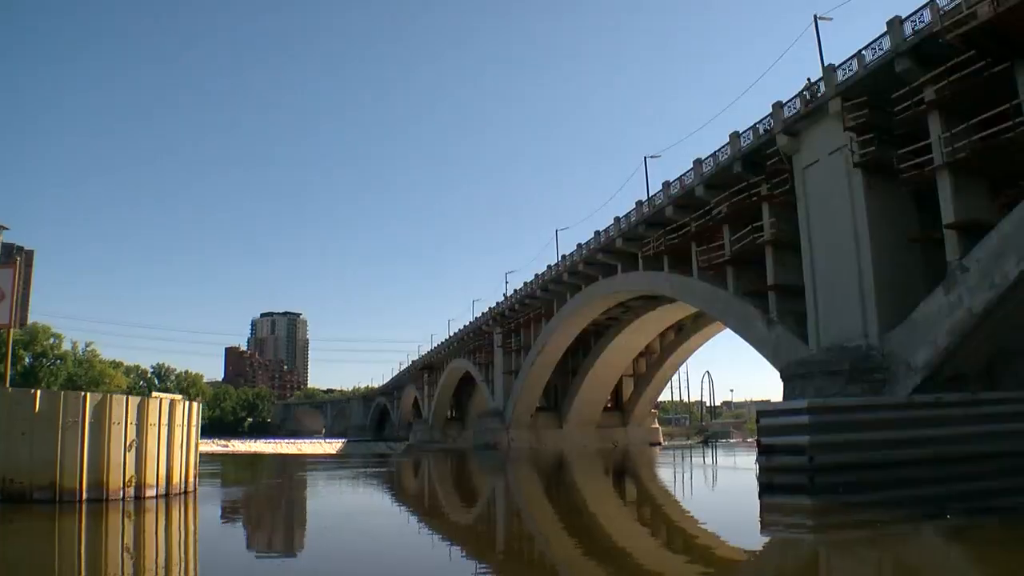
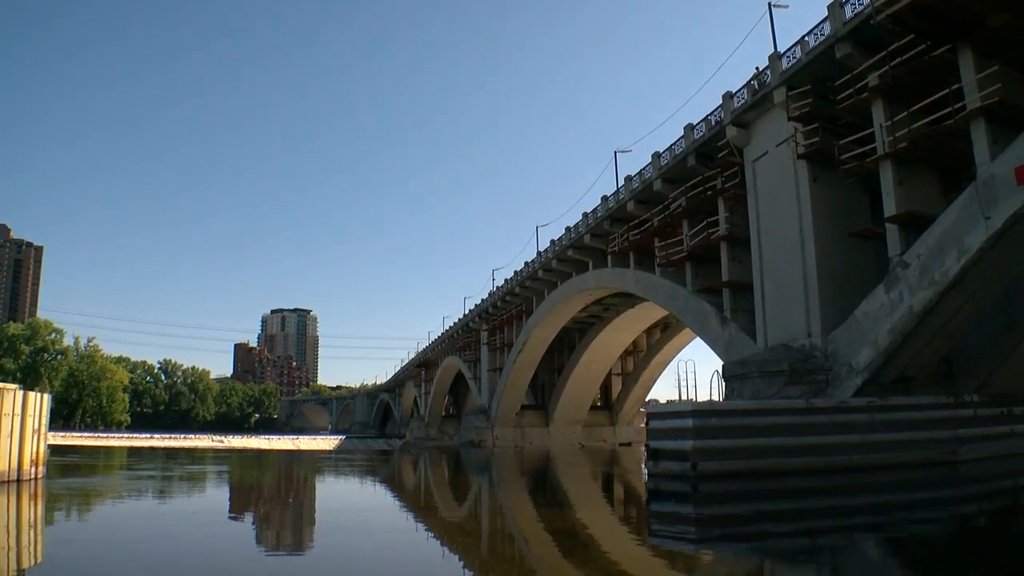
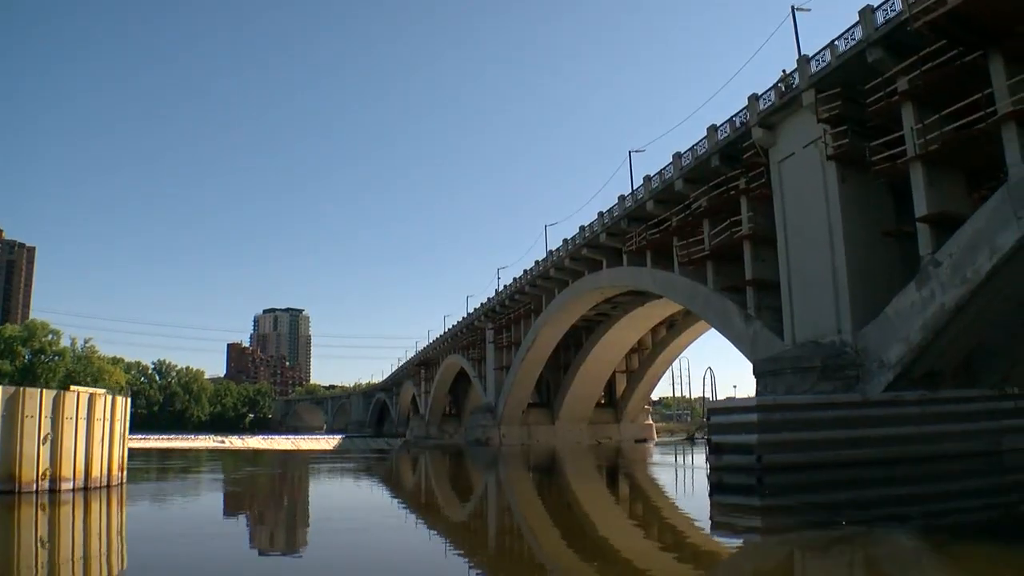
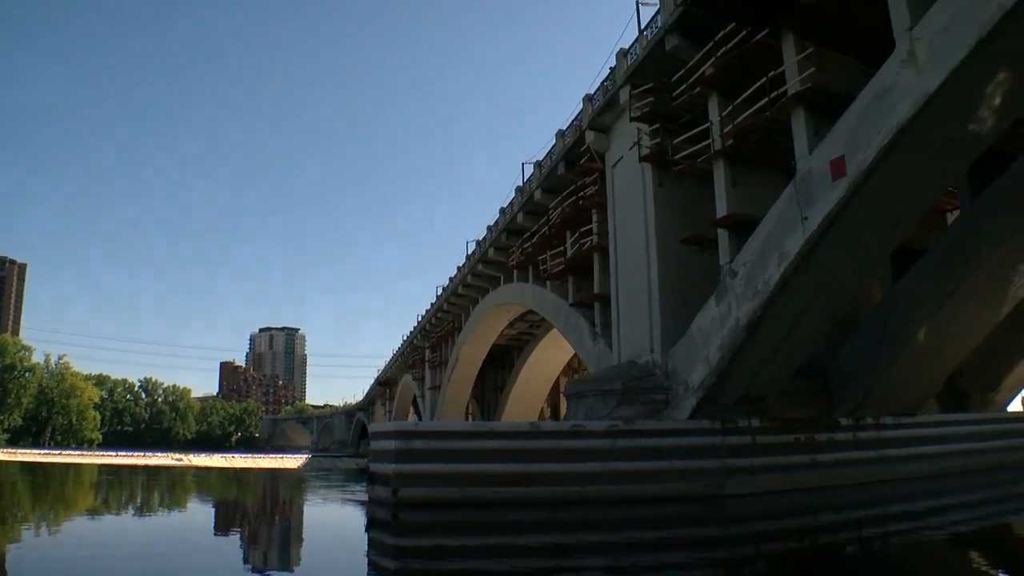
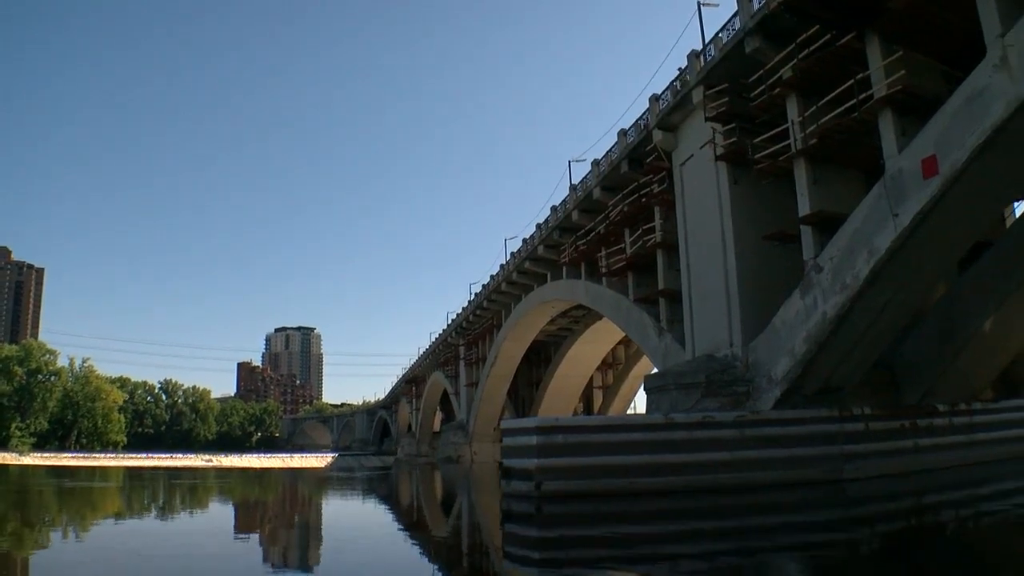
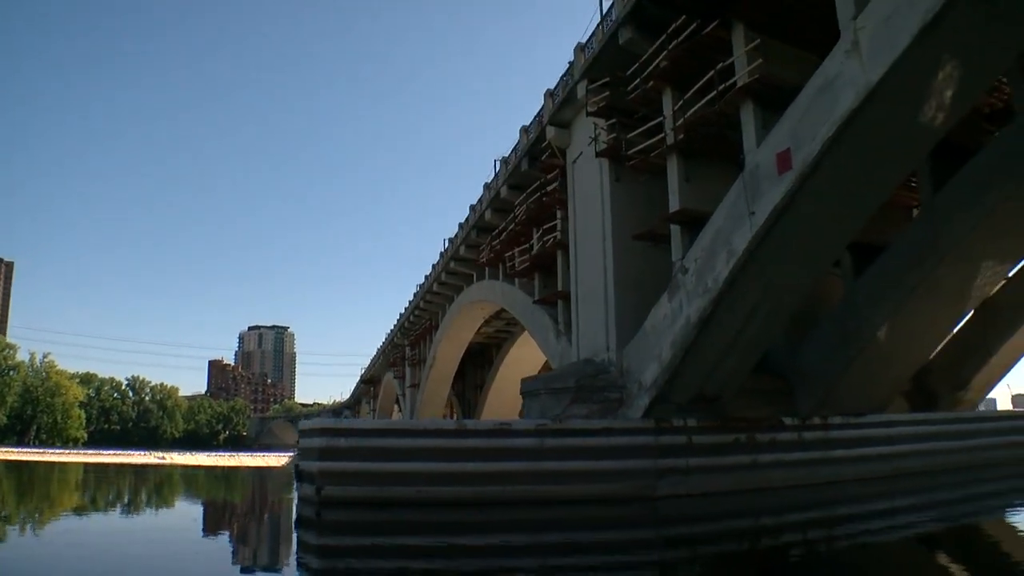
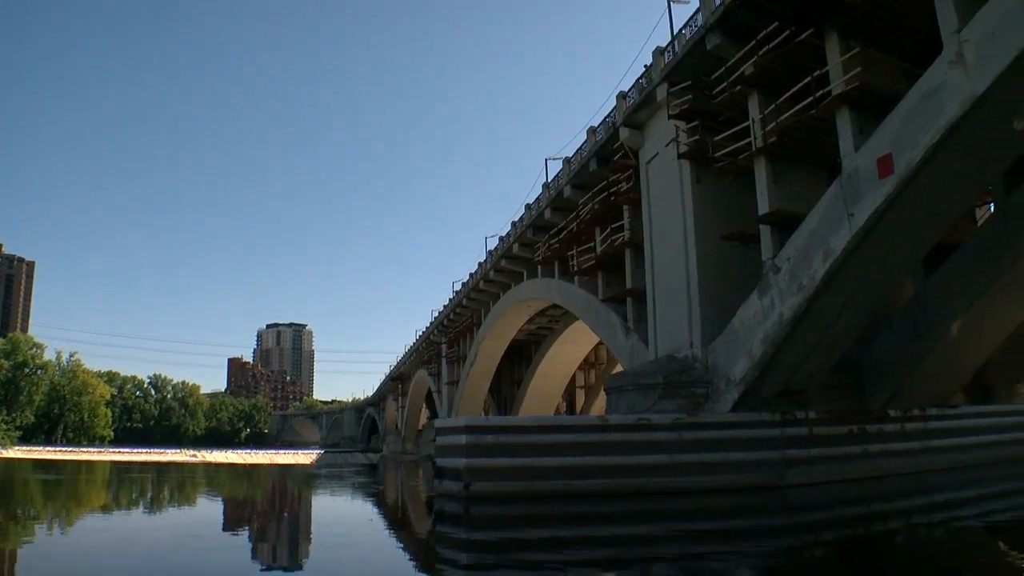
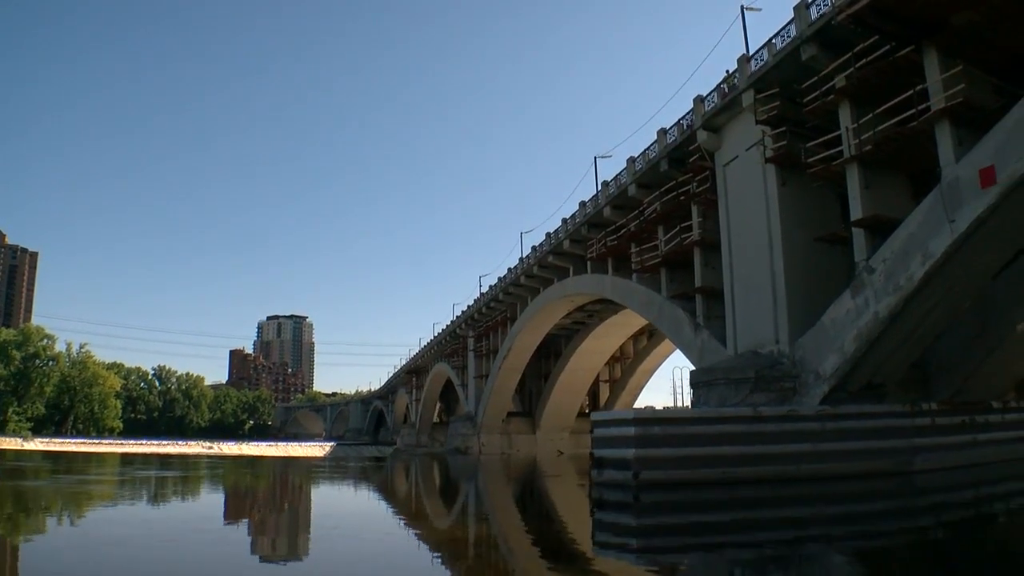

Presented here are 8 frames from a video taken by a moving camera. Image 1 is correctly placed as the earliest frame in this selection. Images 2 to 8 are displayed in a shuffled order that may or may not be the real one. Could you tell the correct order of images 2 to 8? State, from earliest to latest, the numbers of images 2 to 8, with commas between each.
3, 2, 8, 5, 7, 4, 6
